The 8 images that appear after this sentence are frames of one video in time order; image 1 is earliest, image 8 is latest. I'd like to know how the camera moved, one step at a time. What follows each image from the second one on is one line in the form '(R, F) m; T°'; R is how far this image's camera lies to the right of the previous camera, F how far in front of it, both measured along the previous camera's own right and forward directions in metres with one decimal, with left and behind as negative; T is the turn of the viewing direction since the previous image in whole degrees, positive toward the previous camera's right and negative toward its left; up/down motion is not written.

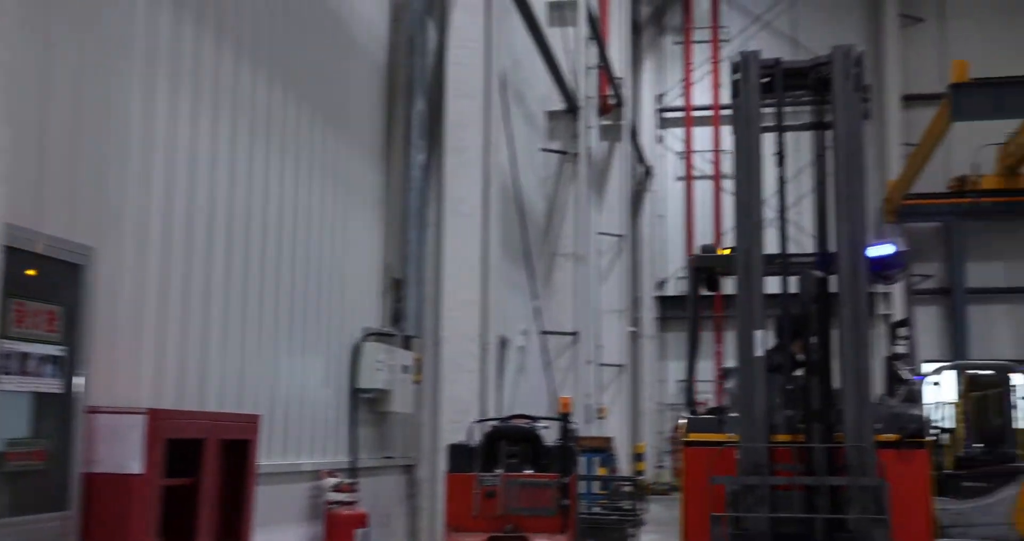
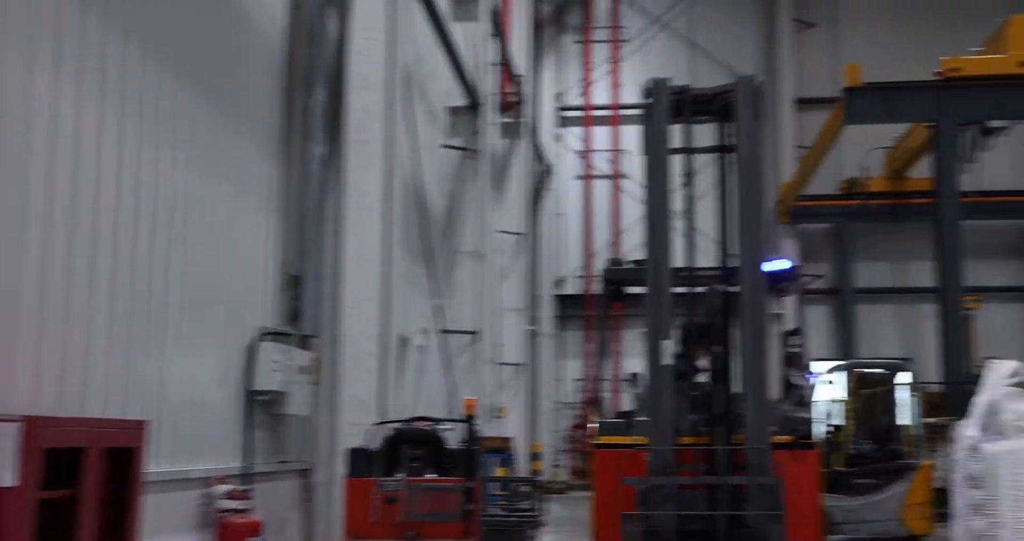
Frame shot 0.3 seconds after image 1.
(-0.1, +0.1) m; +6°
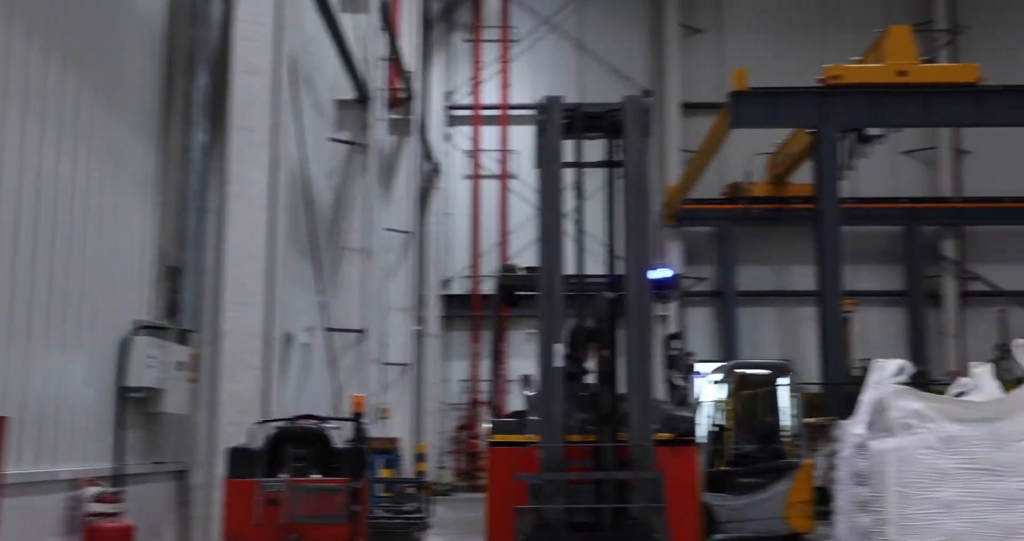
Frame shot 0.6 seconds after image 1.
(0.0, +0.1) m; +7°
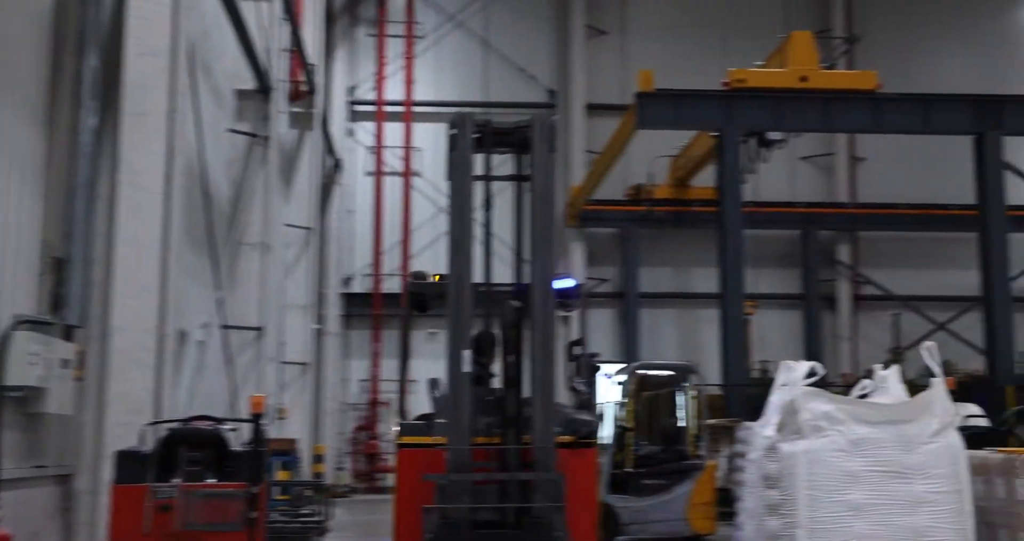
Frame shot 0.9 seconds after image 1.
(-0.1, +0.1) m; +6°
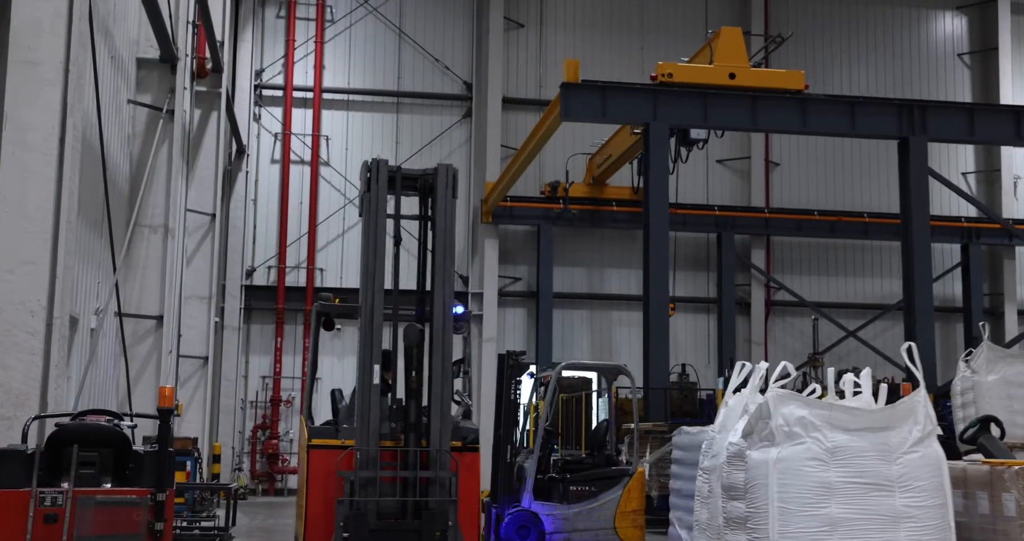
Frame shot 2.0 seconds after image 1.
(-0.2, +0.6) m; +6°
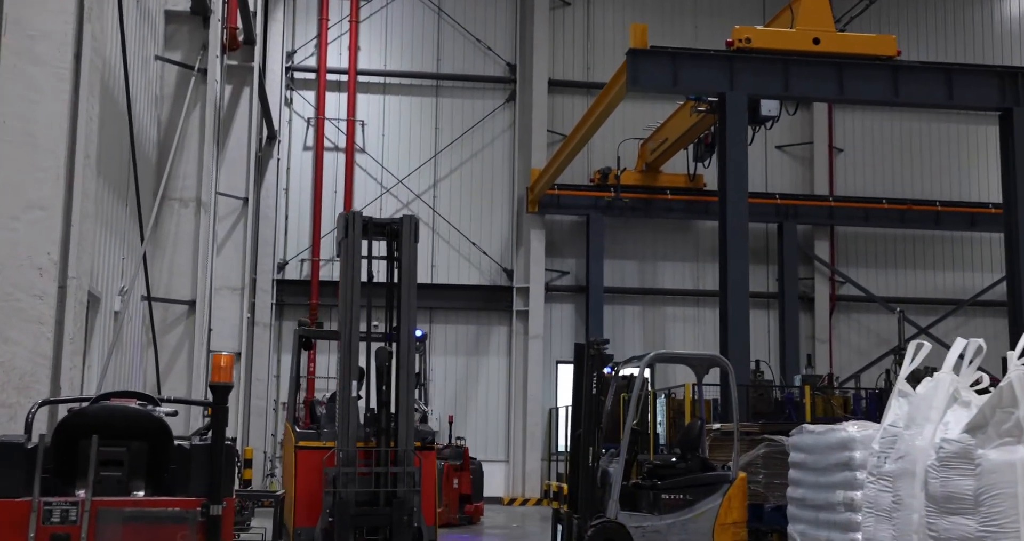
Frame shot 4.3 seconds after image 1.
(-0.5, +1.2) m; -1°
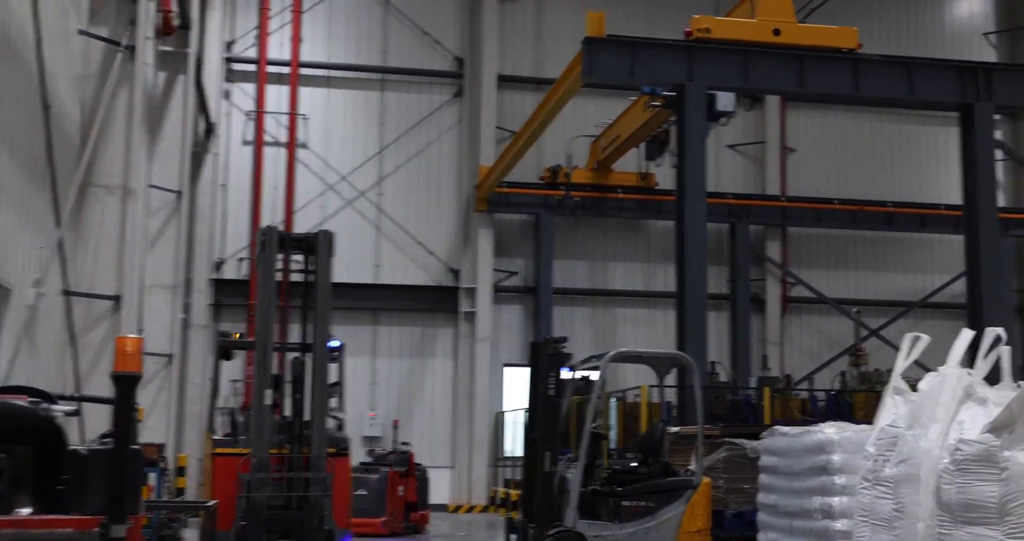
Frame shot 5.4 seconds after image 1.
(-0.1, +0.5) m; +3°
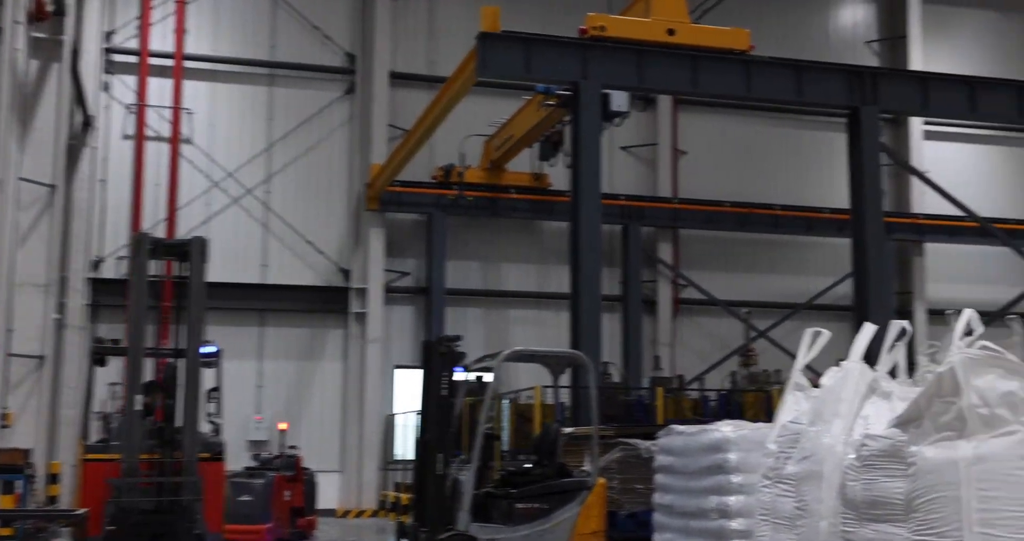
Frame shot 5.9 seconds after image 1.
(0.0, +0.3) m; +6°
